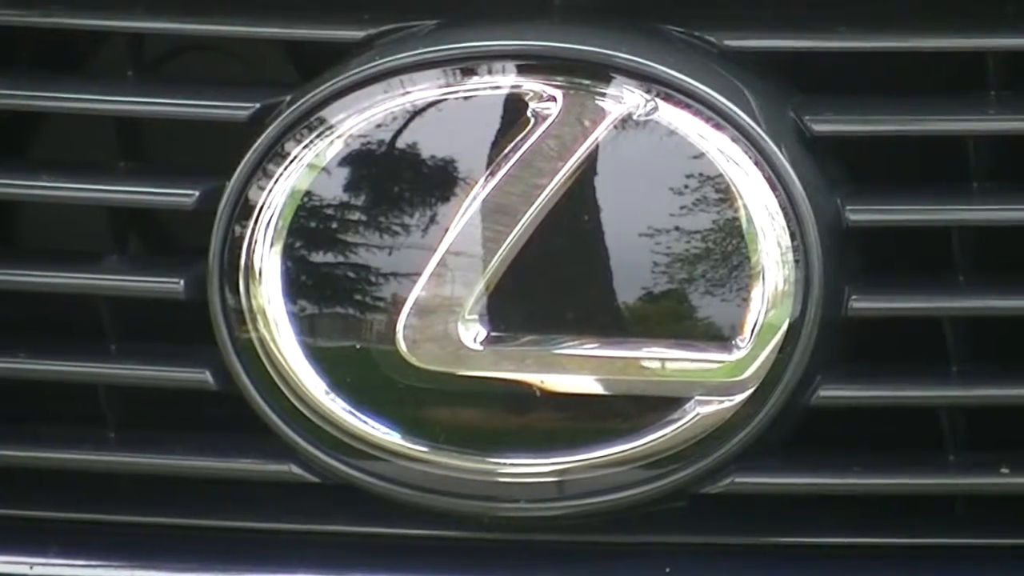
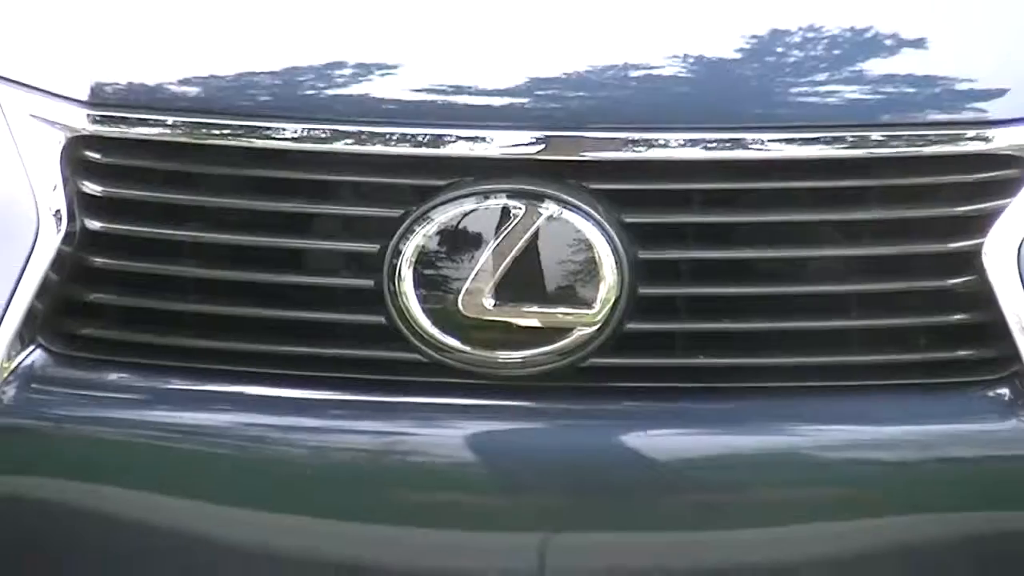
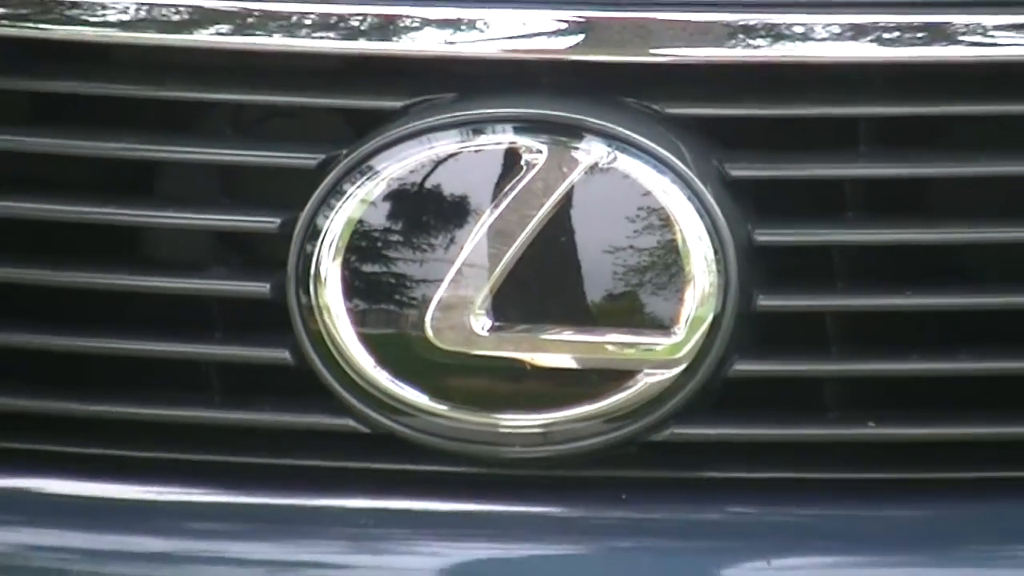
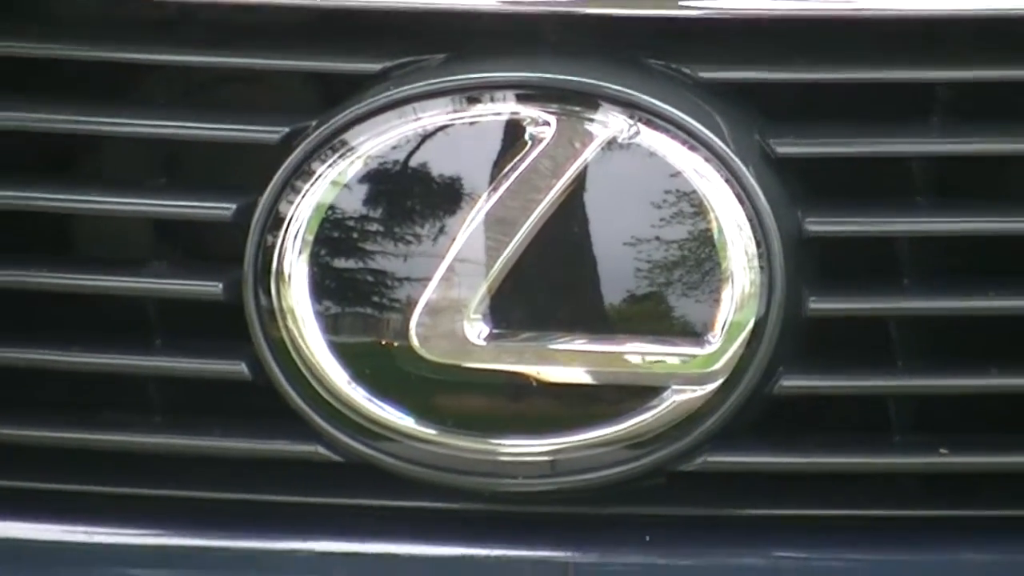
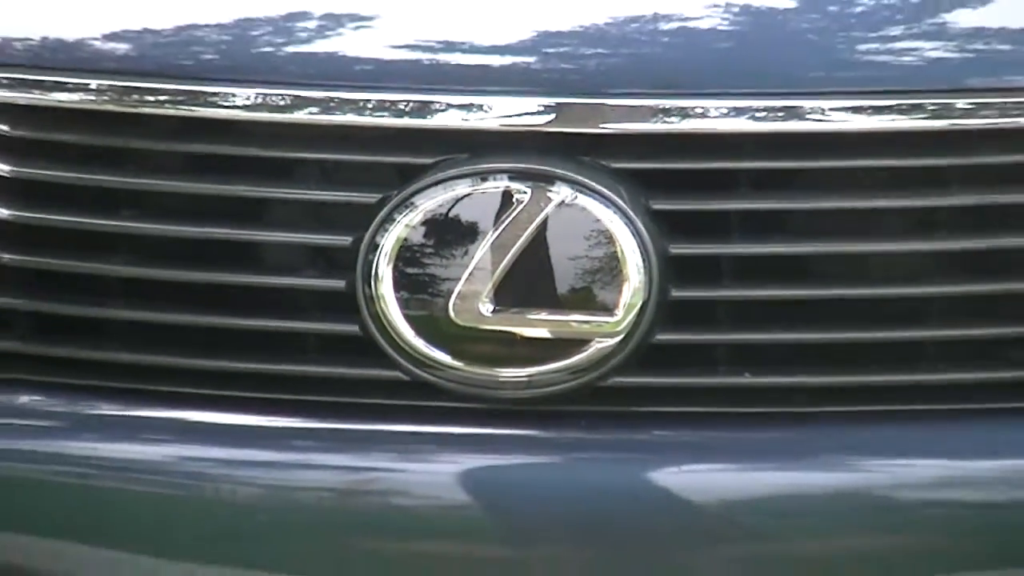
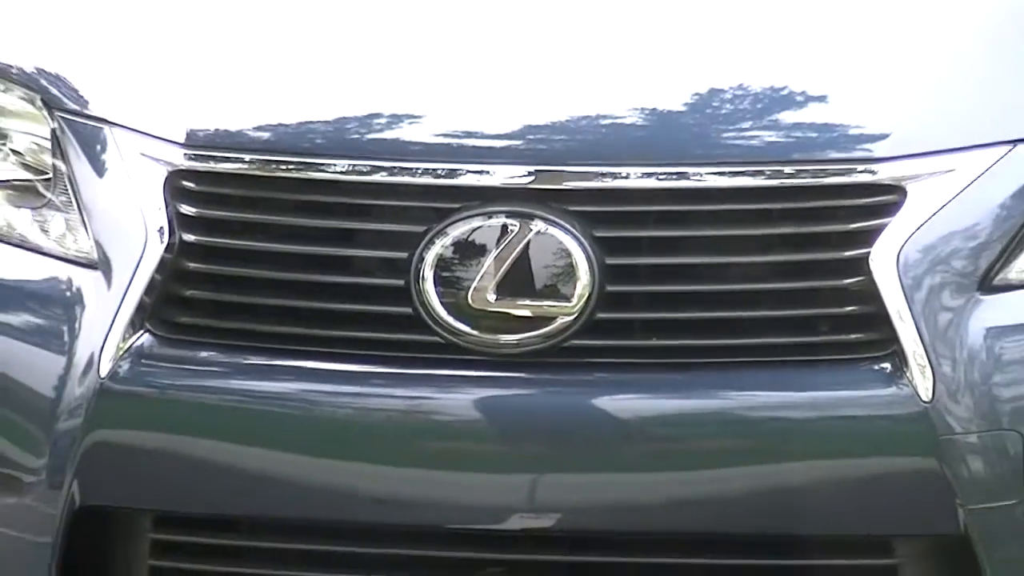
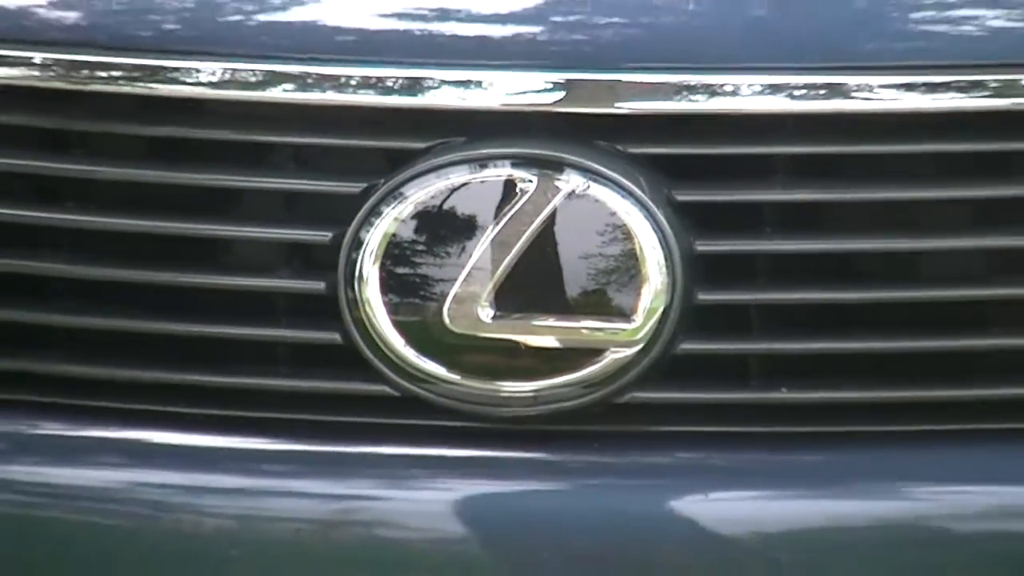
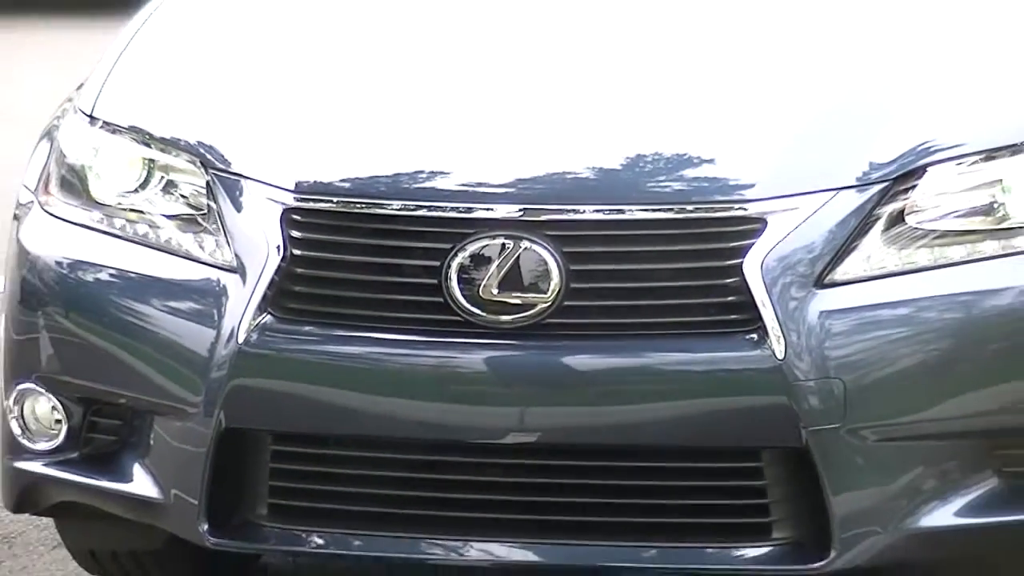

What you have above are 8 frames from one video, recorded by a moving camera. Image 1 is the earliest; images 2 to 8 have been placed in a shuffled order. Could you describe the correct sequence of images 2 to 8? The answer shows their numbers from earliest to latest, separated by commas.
4, 3, 7, 5, 2, 6, 8
